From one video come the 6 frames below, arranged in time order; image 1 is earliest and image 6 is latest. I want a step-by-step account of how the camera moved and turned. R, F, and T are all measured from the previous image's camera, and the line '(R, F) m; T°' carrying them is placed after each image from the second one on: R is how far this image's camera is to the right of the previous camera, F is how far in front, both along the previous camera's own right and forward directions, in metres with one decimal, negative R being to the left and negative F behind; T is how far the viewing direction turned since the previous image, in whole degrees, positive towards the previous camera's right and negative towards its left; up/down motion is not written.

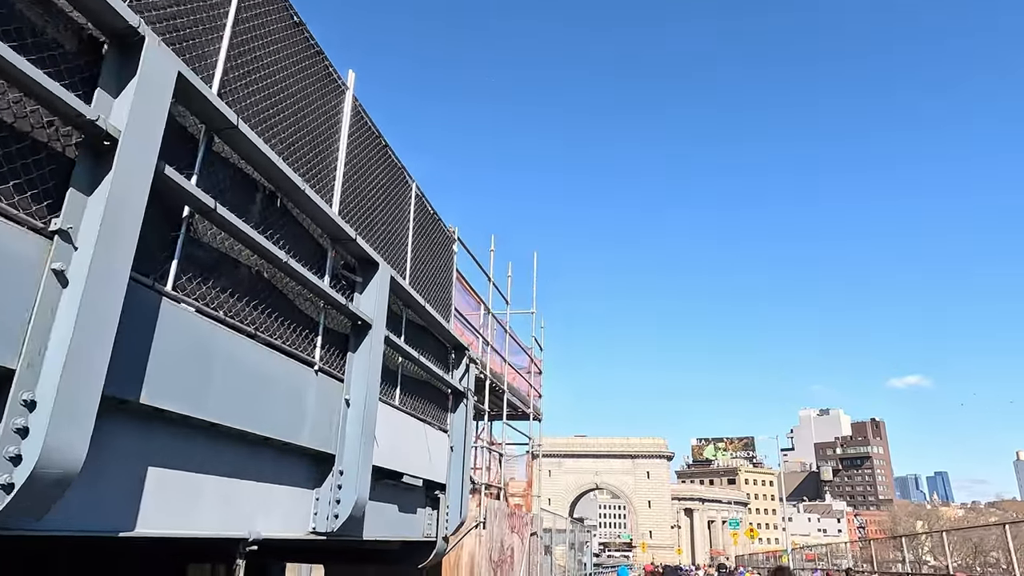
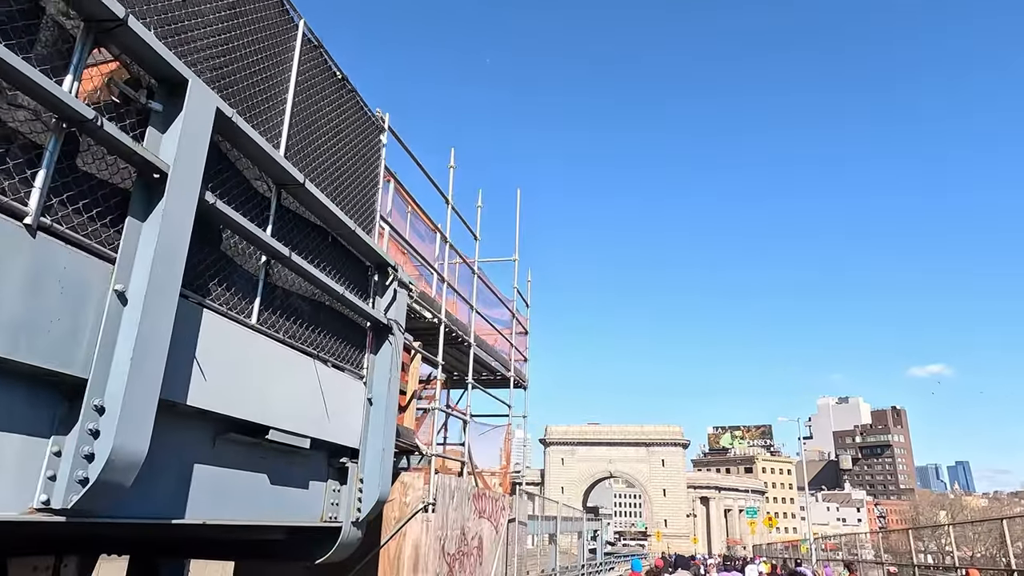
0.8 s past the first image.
(+0.6, +1.8) m; -1°
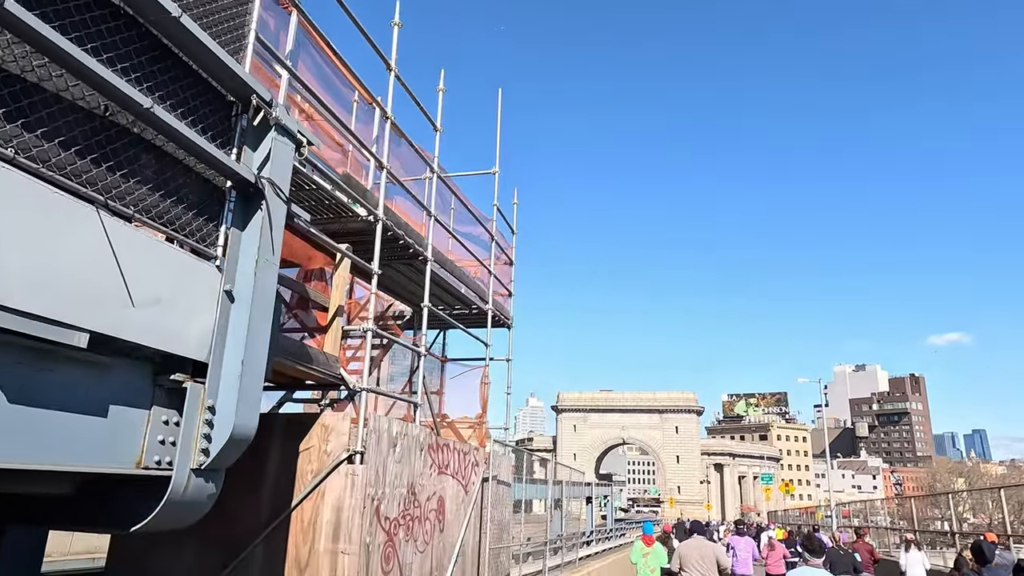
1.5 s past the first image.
(+0.4, +1.6) m; -1°
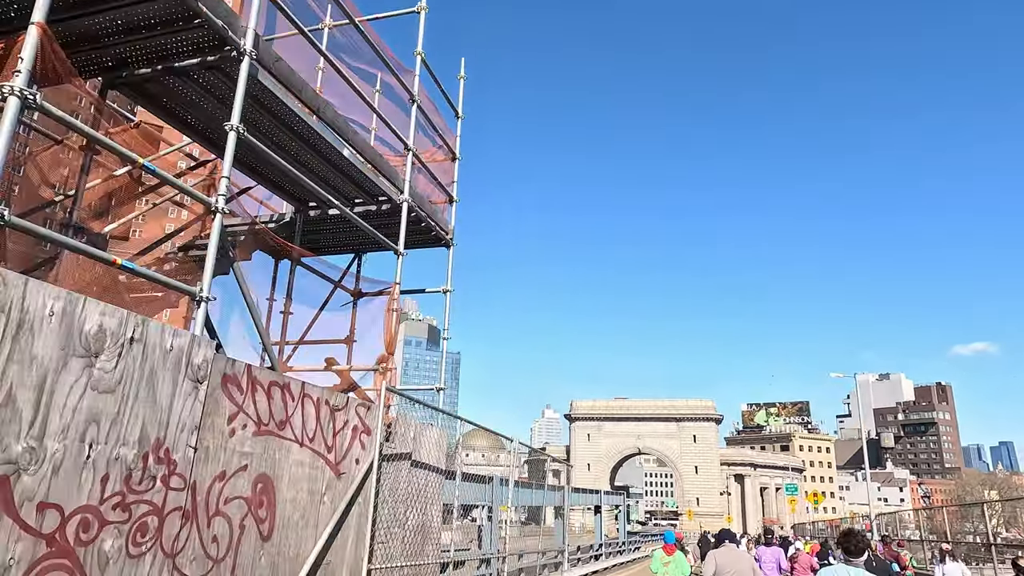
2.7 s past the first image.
(+0.7, +2.8) m; -1°
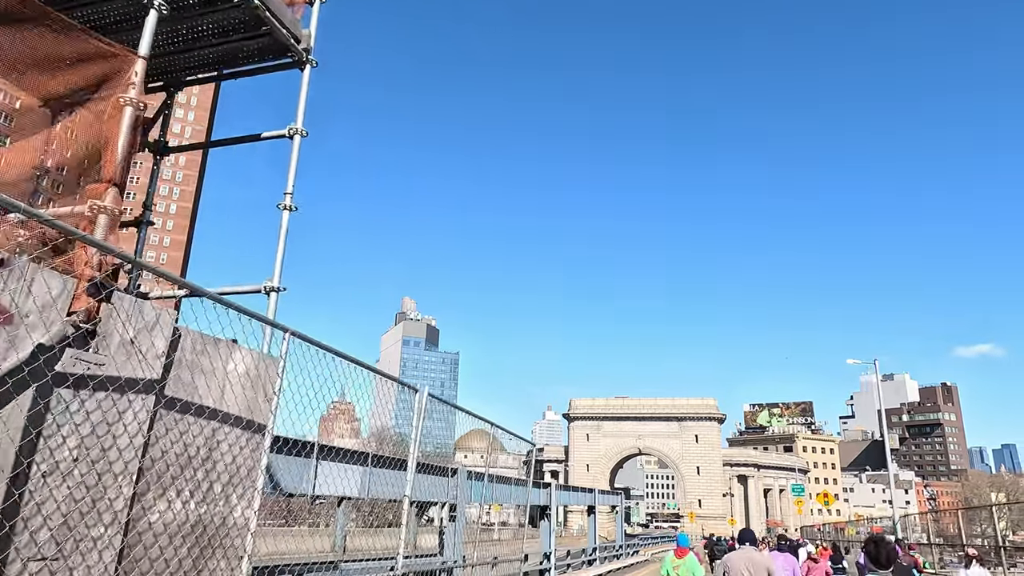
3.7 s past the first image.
(+0.6, +2.4) m; 0°
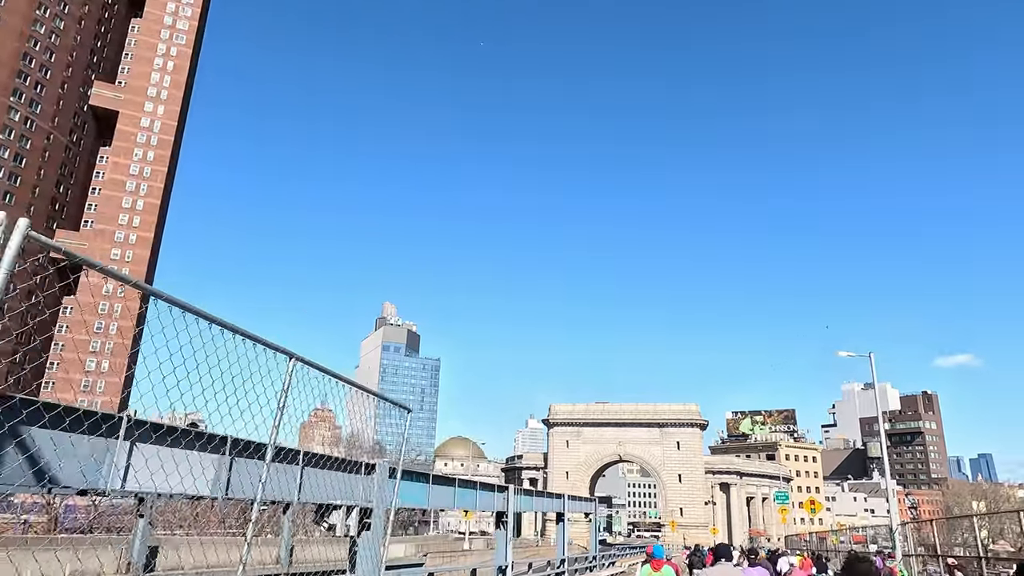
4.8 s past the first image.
(+0.8, +2.3) m; +1°
